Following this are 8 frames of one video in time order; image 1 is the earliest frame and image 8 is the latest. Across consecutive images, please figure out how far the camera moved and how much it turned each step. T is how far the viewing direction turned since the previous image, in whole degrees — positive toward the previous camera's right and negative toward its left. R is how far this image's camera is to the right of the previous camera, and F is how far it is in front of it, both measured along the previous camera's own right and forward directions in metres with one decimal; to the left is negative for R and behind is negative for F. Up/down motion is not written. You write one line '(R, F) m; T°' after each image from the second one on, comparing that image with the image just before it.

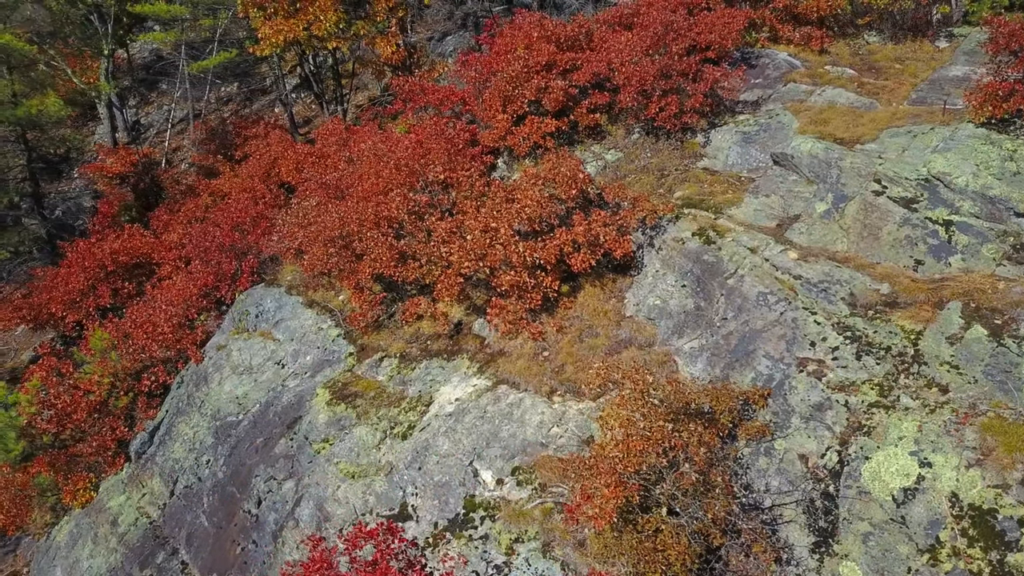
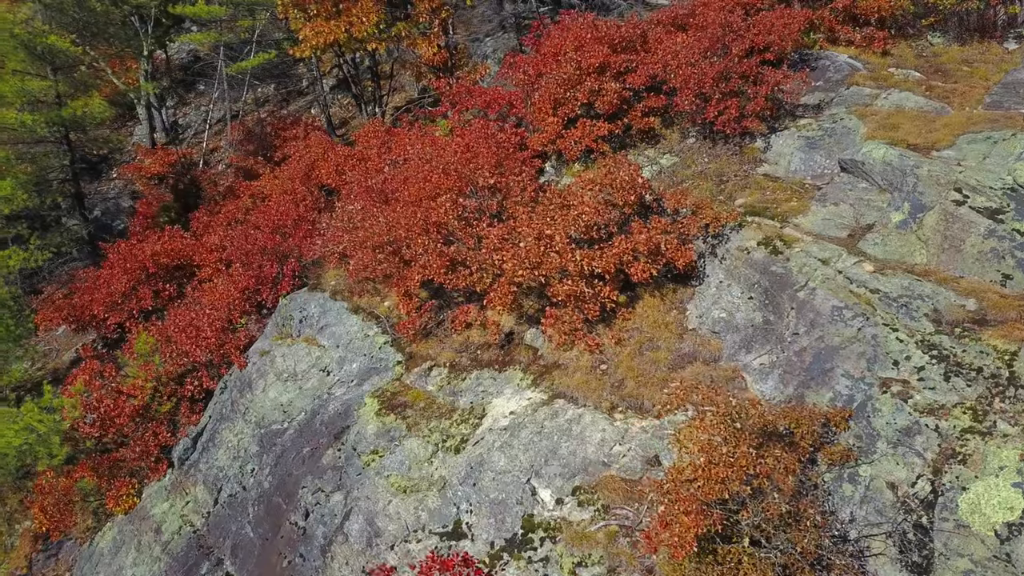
(-0.4, +0.3) m; -2°
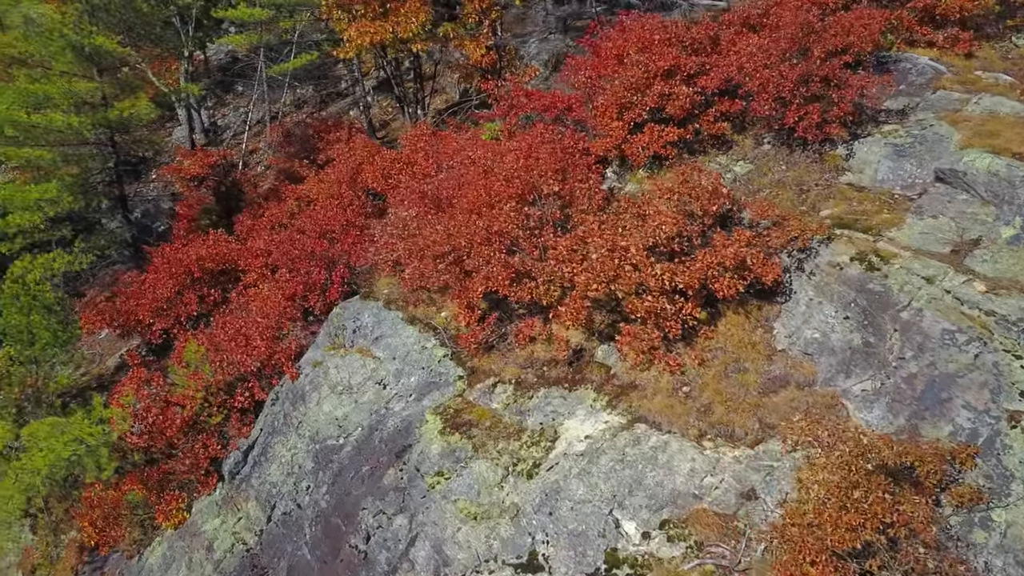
(-0.6, +0.5) m; -2°
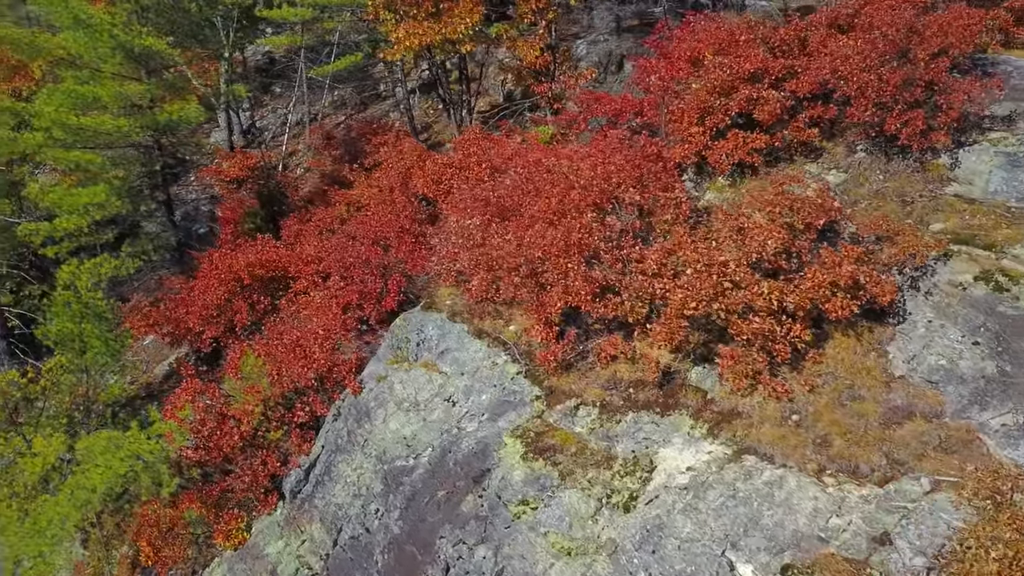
(-0.8, +0.6) m; -1°
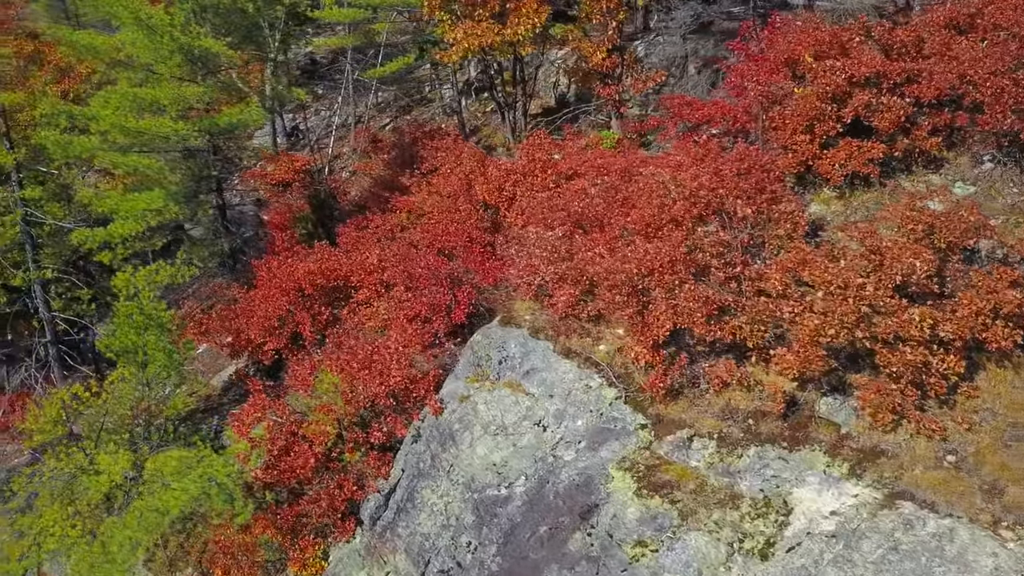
(-1.0, +0.7) m; -2°
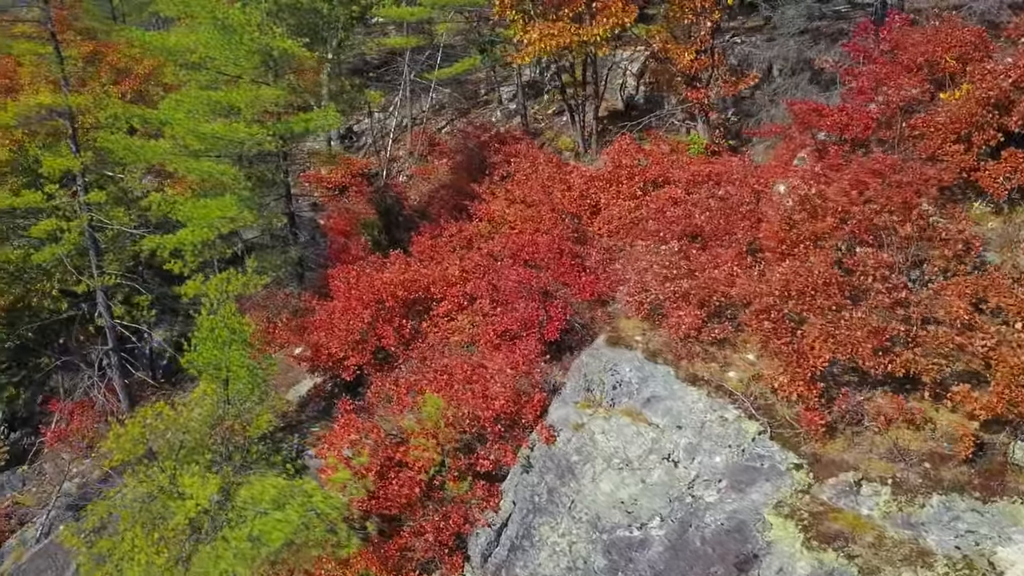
(-1.3, +0.8) m; -2°
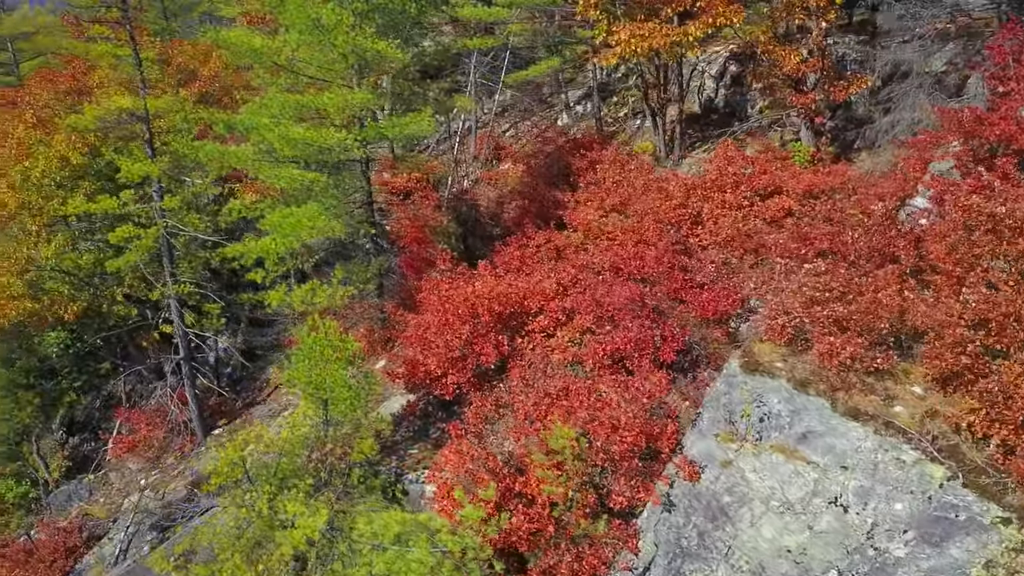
(-1.5, +0.8) m; -2°
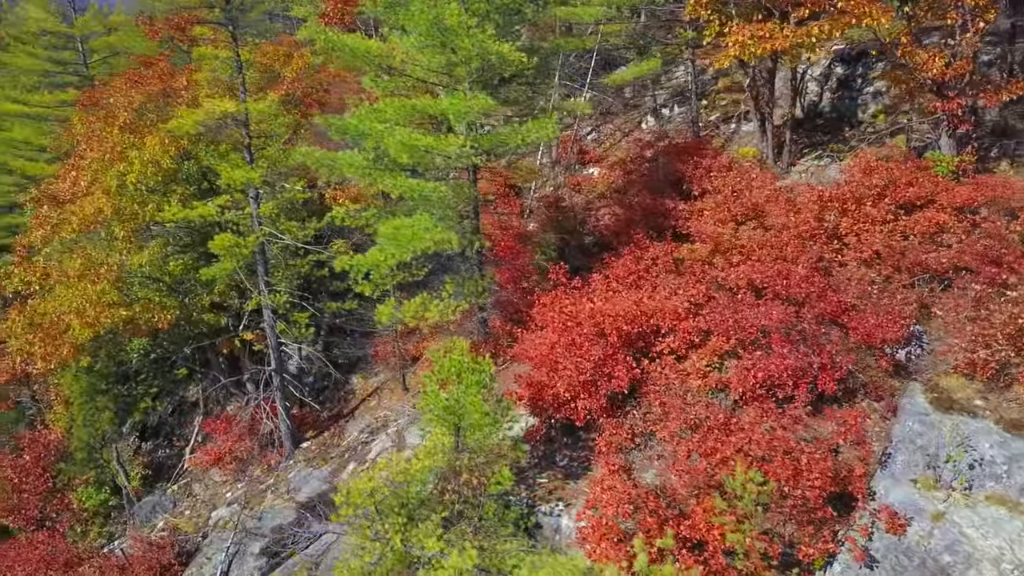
(-1.8, +0.9) m; -2°
